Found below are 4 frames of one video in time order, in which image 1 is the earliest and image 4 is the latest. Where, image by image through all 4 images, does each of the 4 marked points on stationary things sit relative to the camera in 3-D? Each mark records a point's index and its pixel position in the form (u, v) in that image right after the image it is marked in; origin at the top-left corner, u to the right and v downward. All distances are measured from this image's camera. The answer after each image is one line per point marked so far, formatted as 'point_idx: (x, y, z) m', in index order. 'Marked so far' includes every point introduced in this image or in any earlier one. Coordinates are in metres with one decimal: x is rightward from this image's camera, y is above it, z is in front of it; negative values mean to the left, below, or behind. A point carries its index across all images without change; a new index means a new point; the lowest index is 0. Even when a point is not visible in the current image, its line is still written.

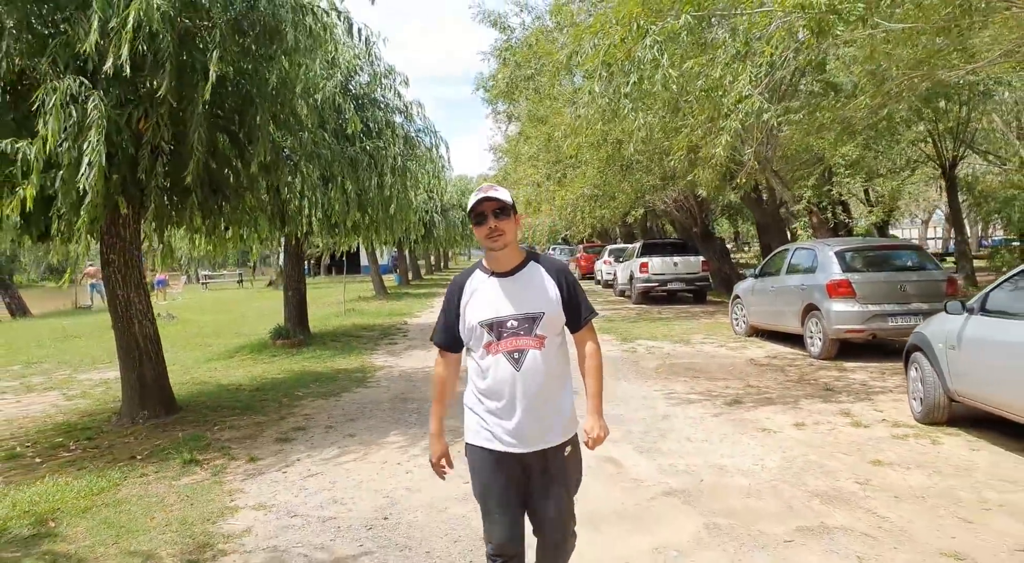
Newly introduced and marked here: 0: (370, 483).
0: (-1.1, -1.5, +4.9) m
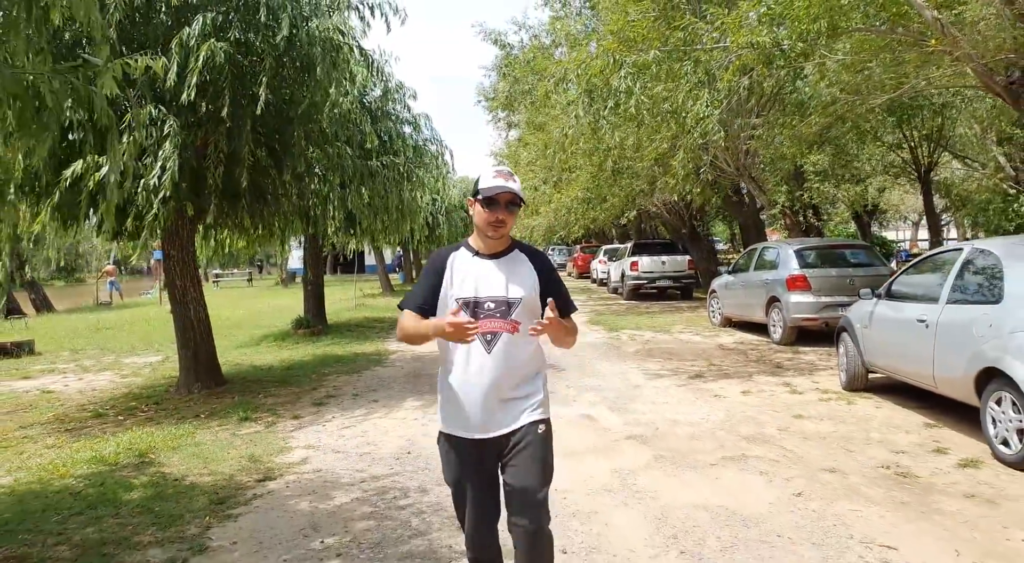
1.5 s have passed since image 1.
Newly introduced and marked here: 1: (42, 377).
0: (-1.1, -1.4, +6.1) m
1: (-7.1, -1.5, +10.2) m
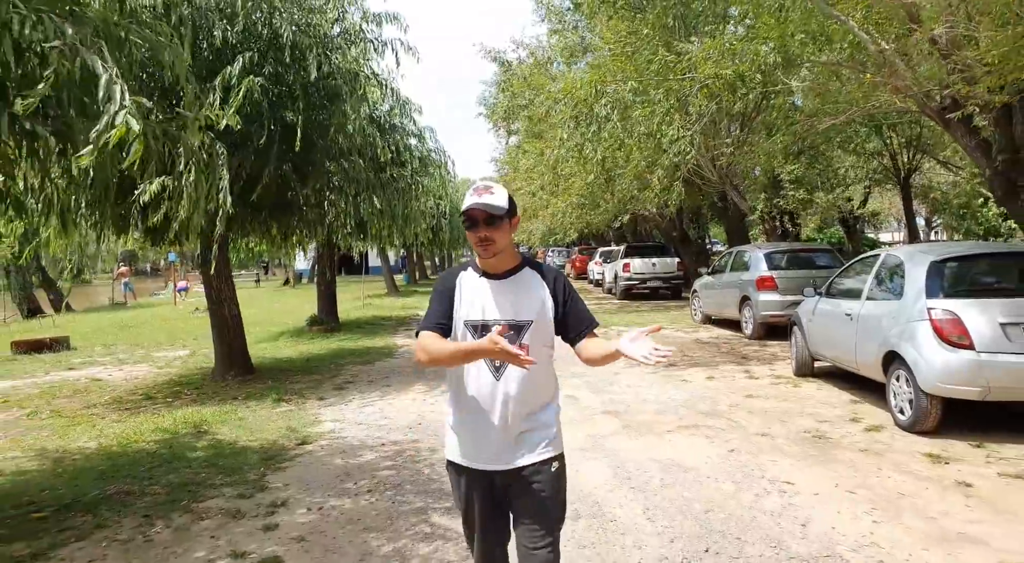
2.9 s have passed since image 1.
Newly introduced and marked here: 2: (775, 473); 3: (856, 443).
0: (-1.2, -1.4, +7.2) m
1: (-7.2, -1.5, +11.3) m
2: (+1.9, -1.4, +4.7) m
3: (+2.8, -1.3, +5.3) m
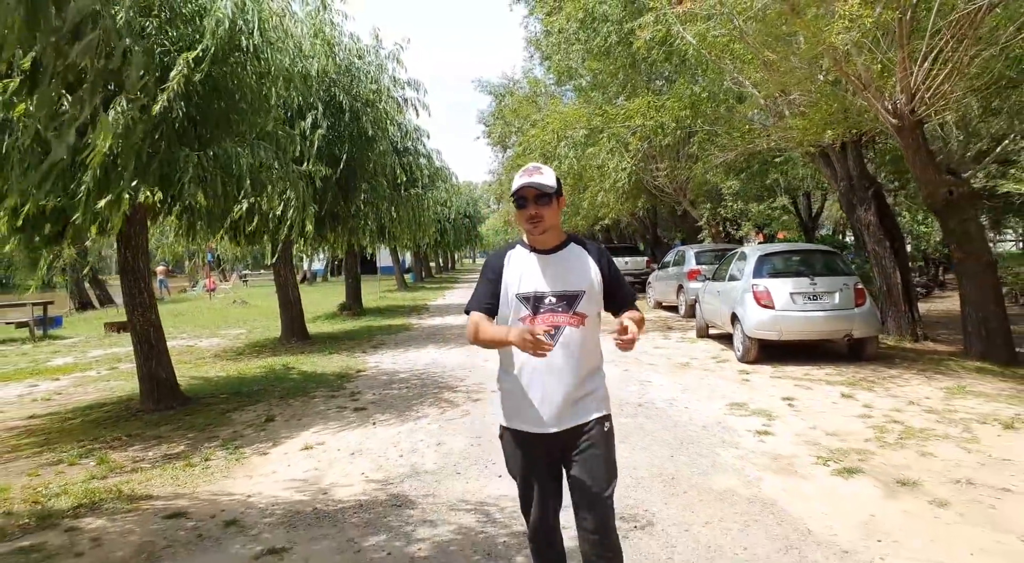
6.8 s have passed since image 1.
0: (-1.4, -1.2, +10.5) m
1: (-7.4, -1.3, +14.6) m
2: (+1.6, -1.2, +8.0) m
3: (+2.5, -1.1, +8.6) m
